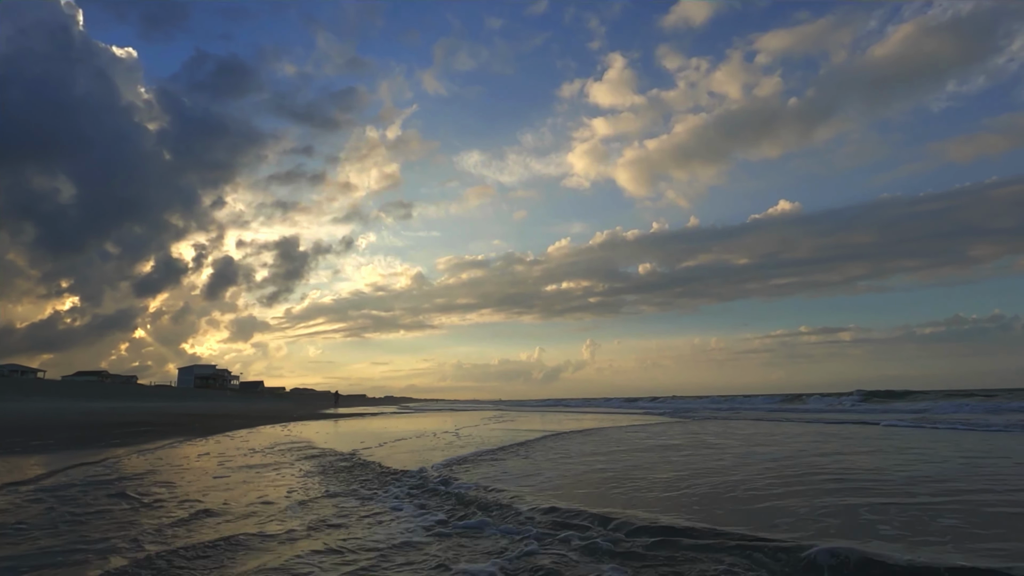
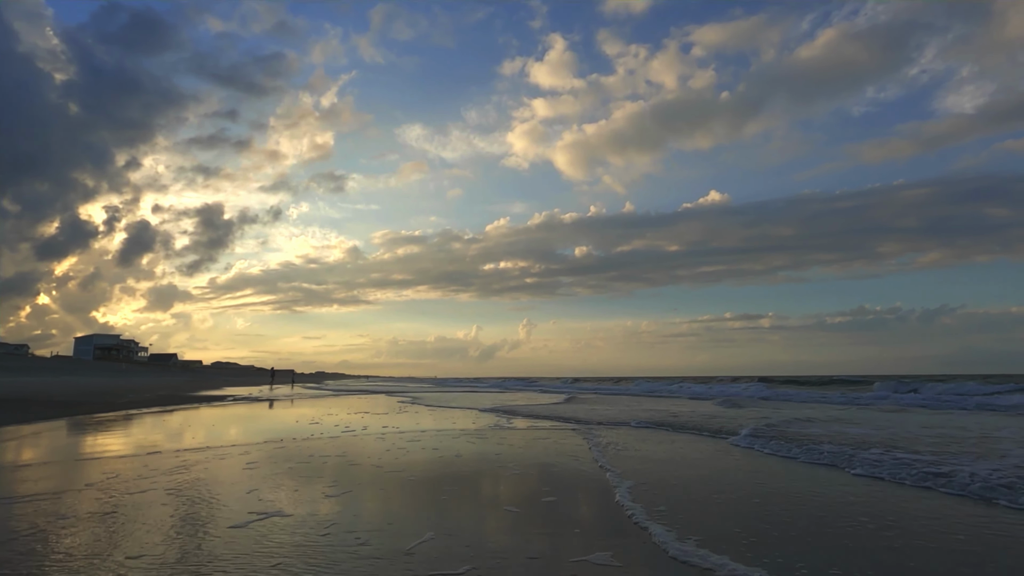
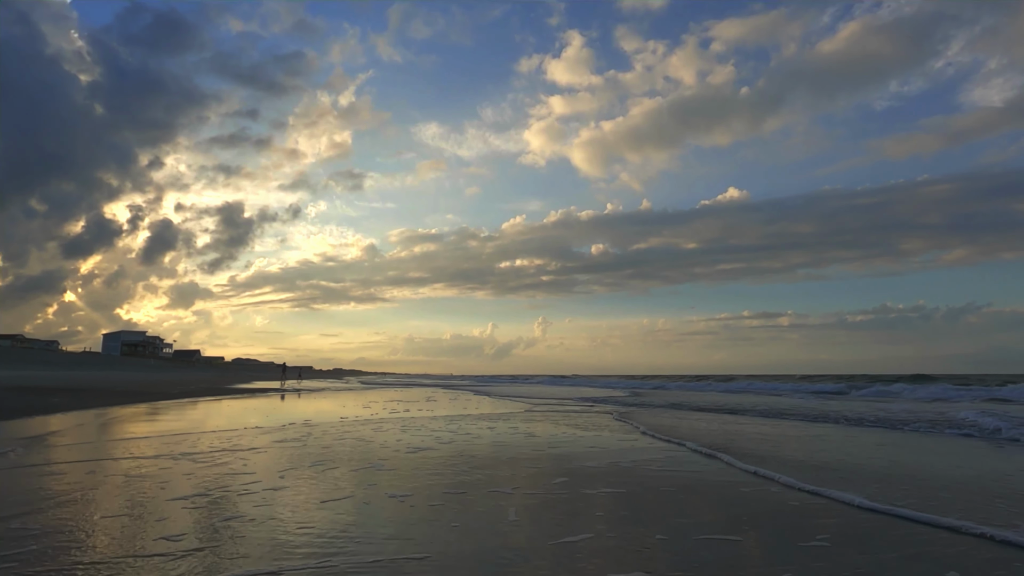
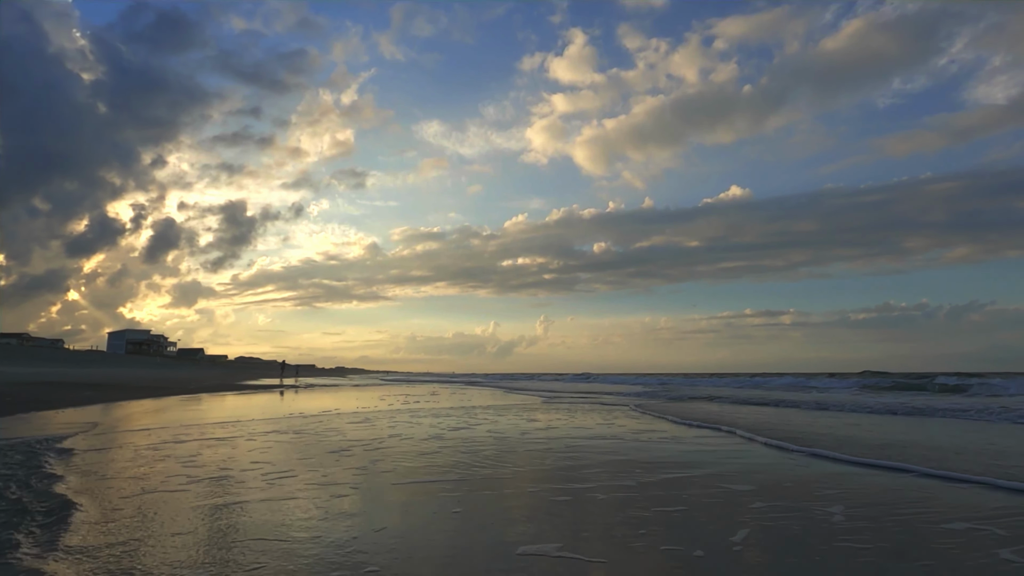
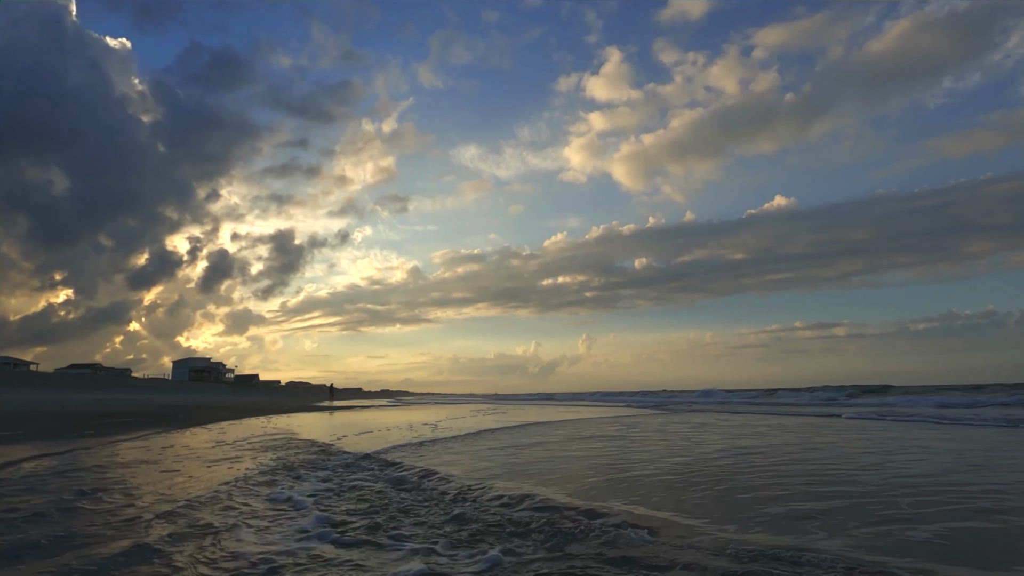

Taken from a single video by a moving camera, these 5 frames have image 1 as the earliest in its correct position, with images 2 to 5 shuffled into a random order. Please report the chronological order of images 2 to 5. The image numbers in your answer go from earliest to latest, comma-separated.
5, 4, 3, 2
